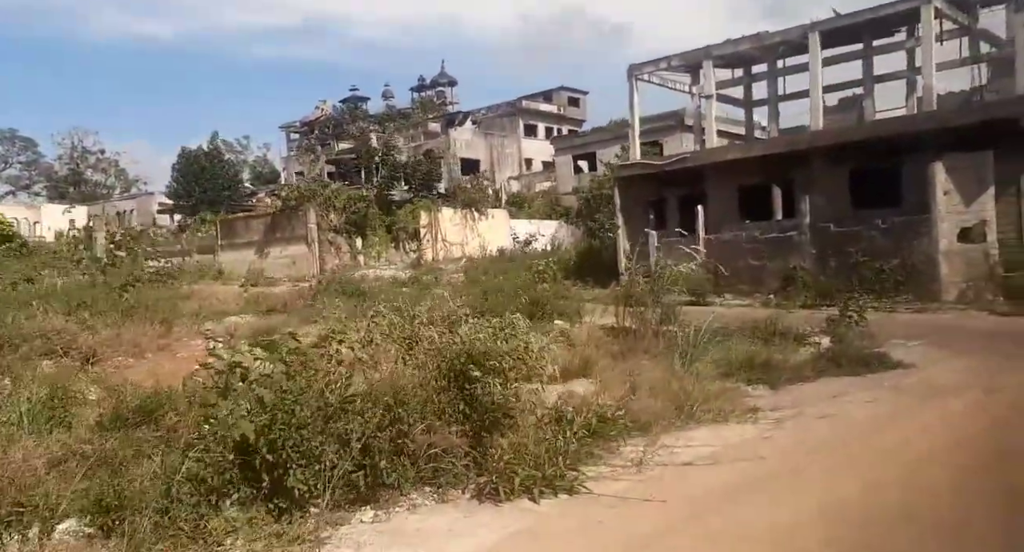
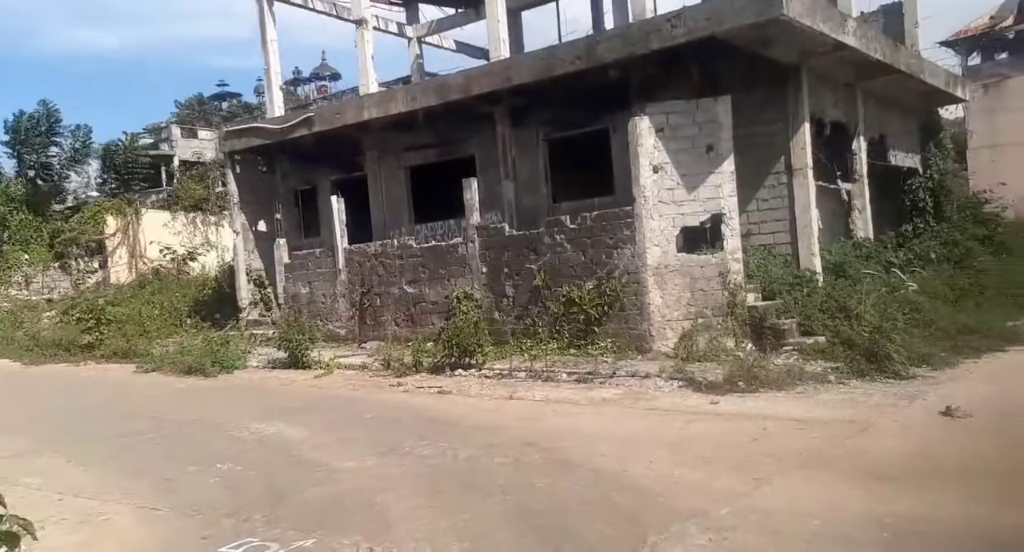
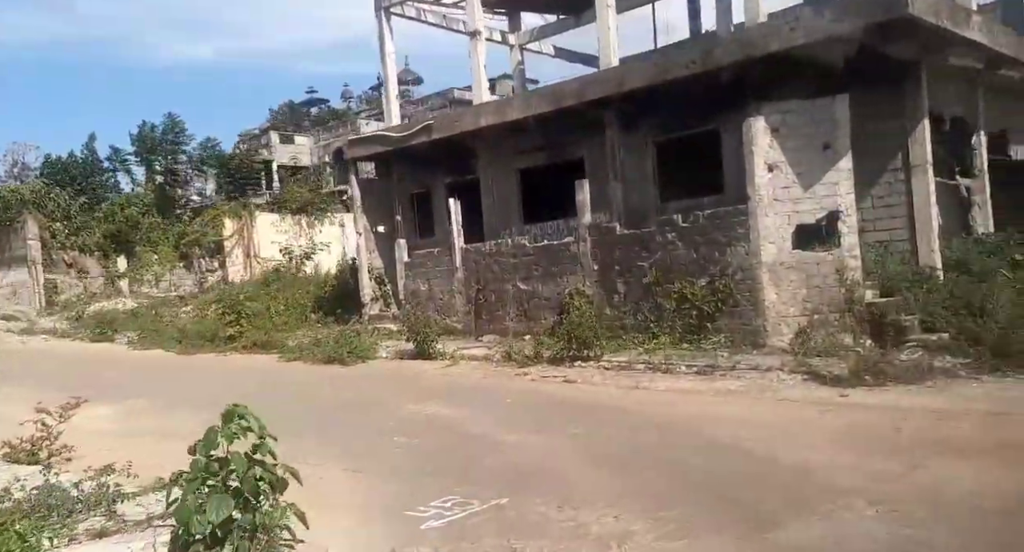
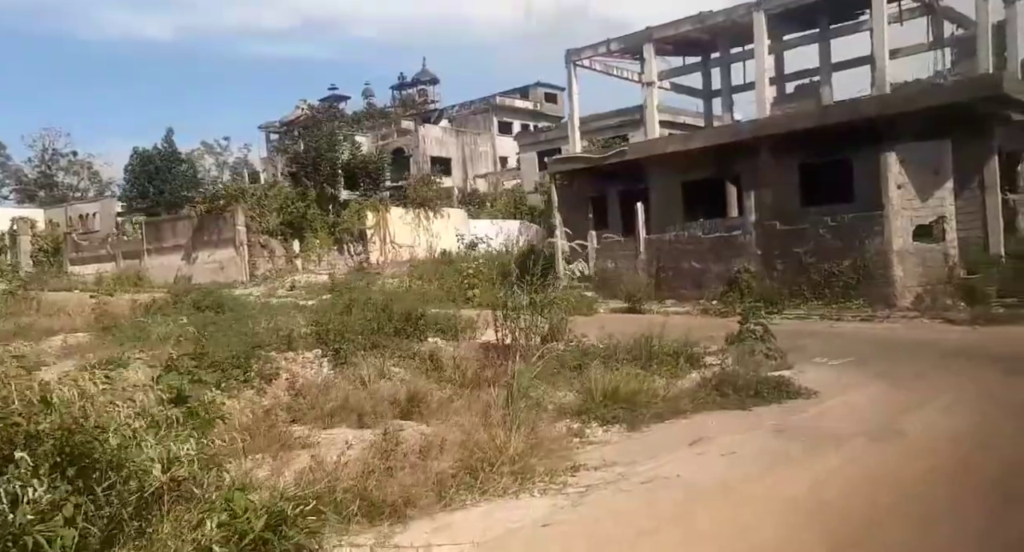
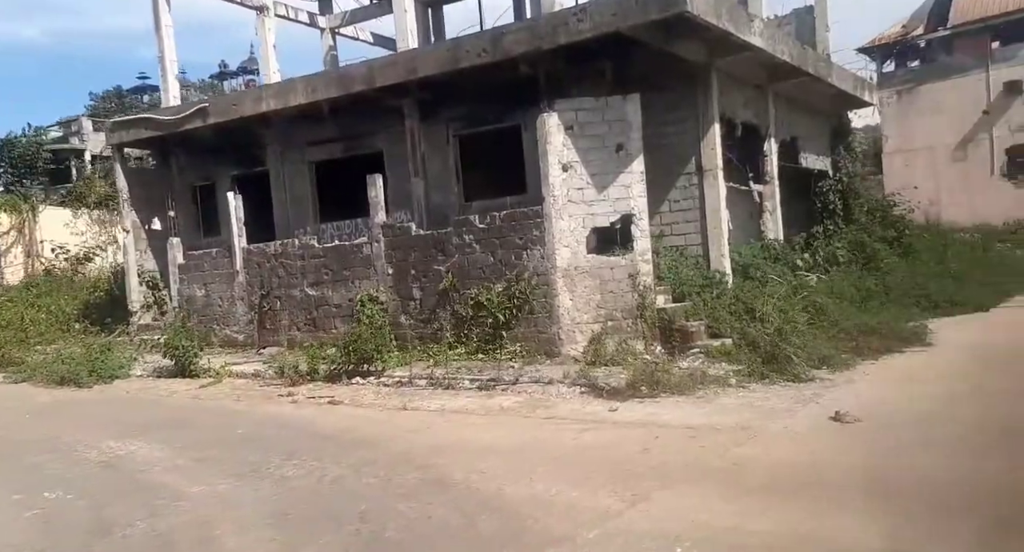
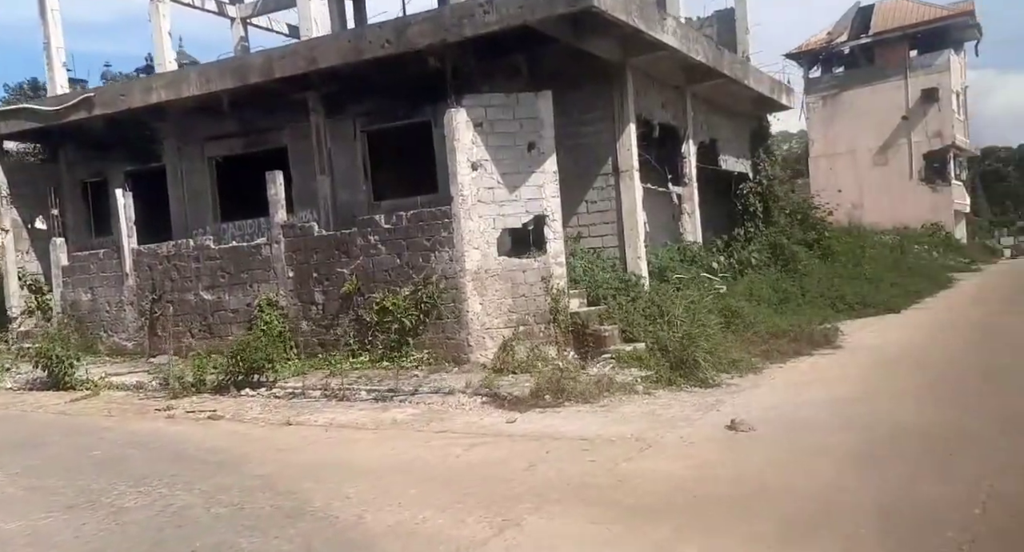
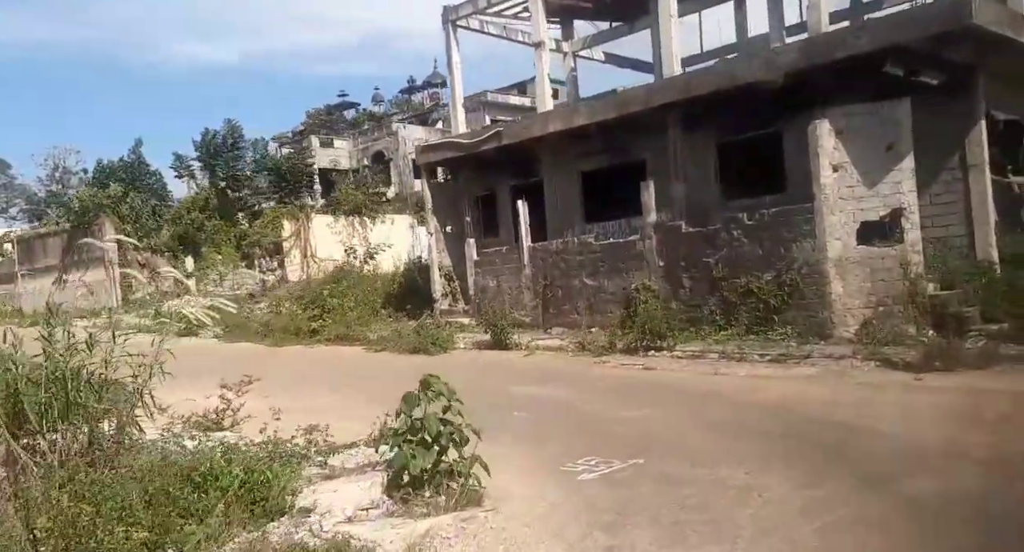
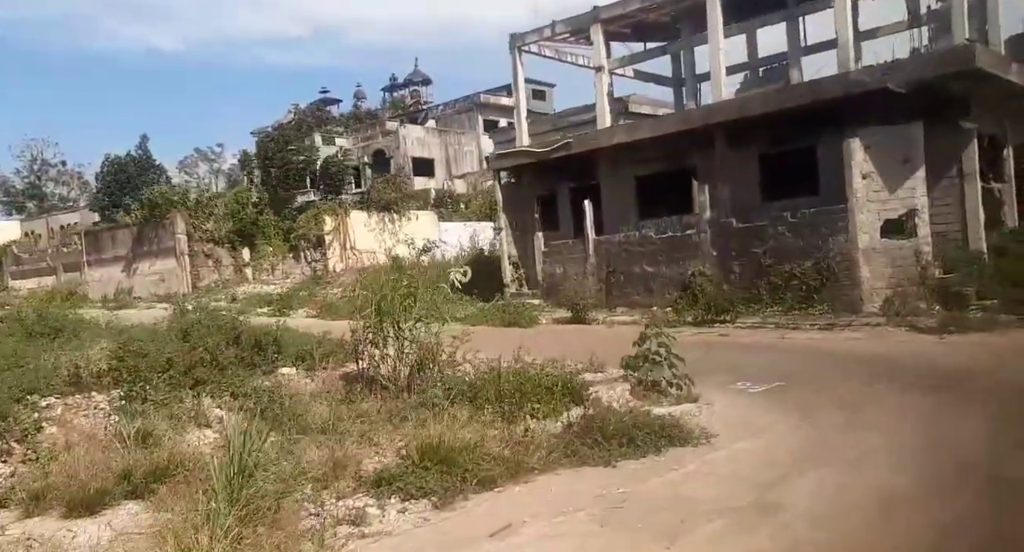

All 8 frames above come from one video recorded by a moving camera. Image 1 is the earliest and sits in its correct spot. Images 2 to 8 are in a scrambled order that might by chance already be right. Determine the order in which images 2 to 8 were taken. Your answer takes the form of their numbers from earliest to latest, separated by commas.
4, 8, 7, 3, 2, 5, 6
